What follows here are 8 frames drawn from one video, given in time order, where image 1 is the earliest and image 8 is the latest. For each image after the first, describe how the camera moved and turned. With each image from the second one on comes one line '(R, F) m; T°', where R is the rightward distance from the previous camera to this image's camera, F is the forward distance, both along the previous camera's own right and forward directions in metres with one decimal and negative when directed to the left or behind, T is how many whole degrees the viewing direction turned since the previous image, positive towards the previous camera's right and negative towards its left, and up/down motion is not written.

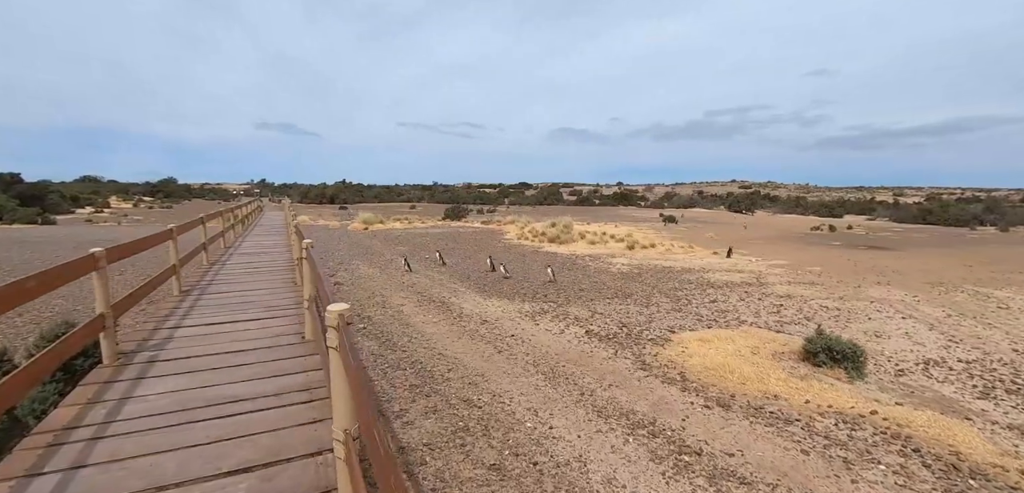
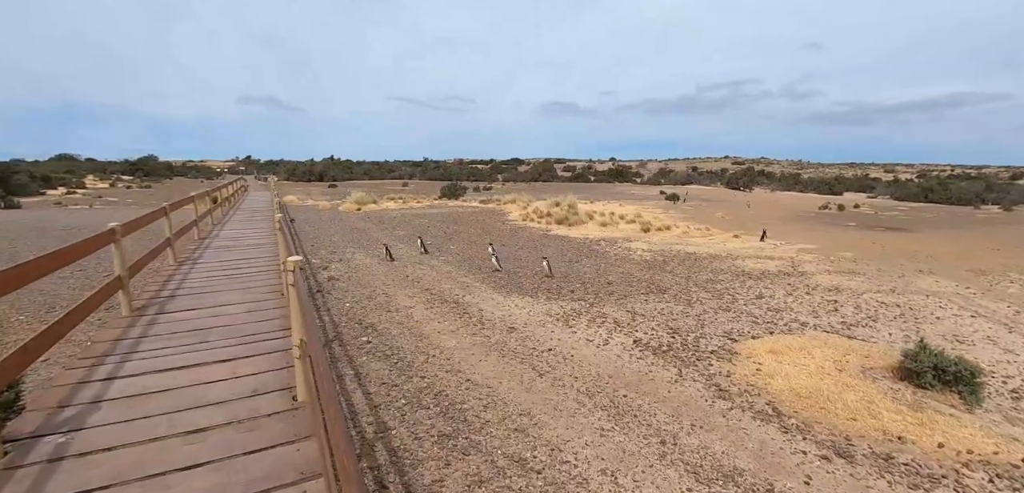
(-0.7, +1.5) m; +1°
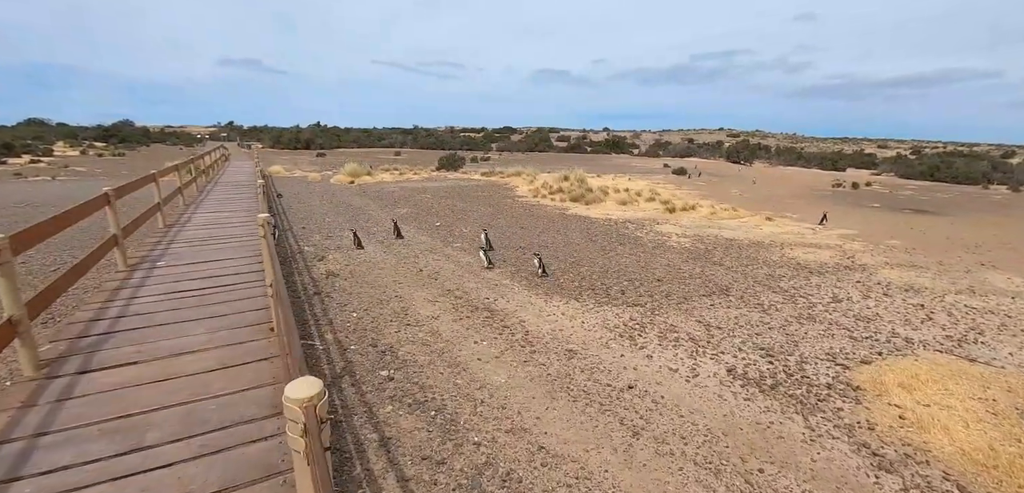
(-1.0, +1.7) m; +2°
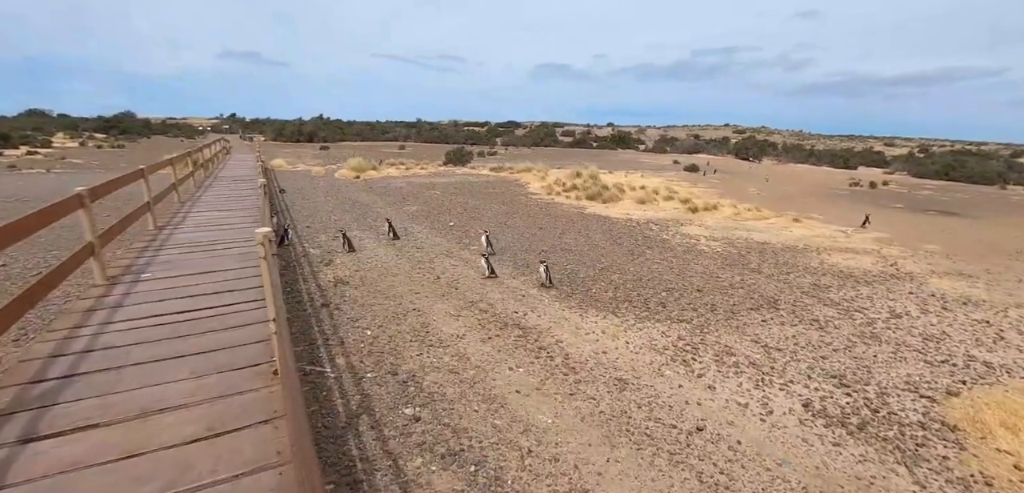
(-0.5, +0.8) m; 0°
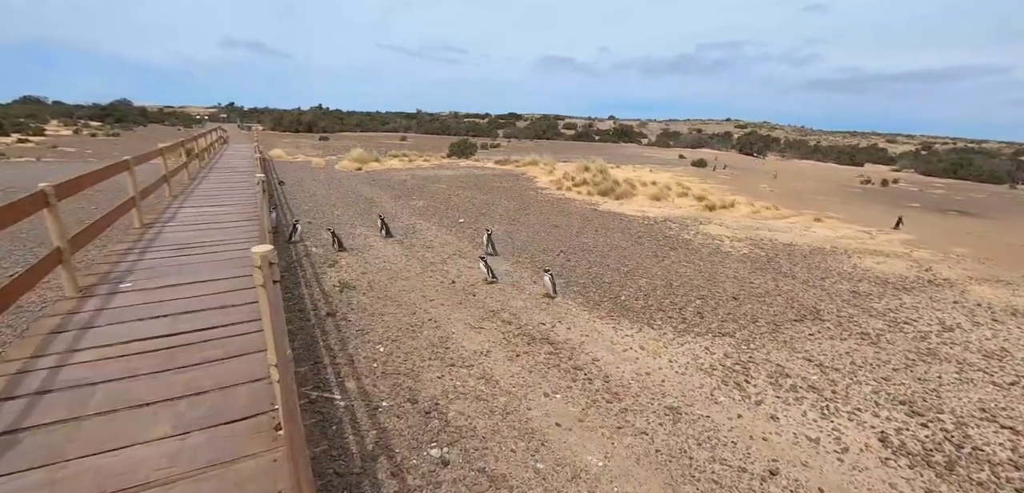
(-0.4, +0.6) m; 0°
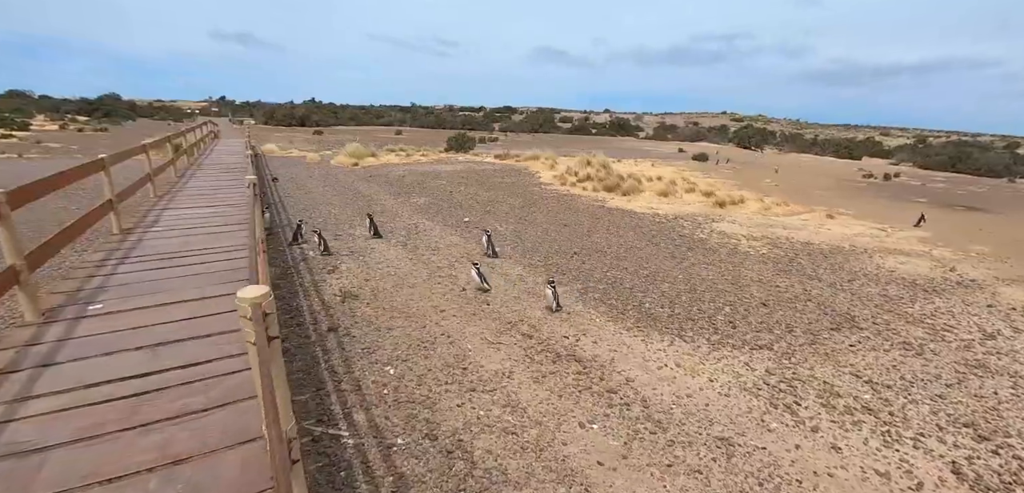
(-0.3, +0.5) m; +1°
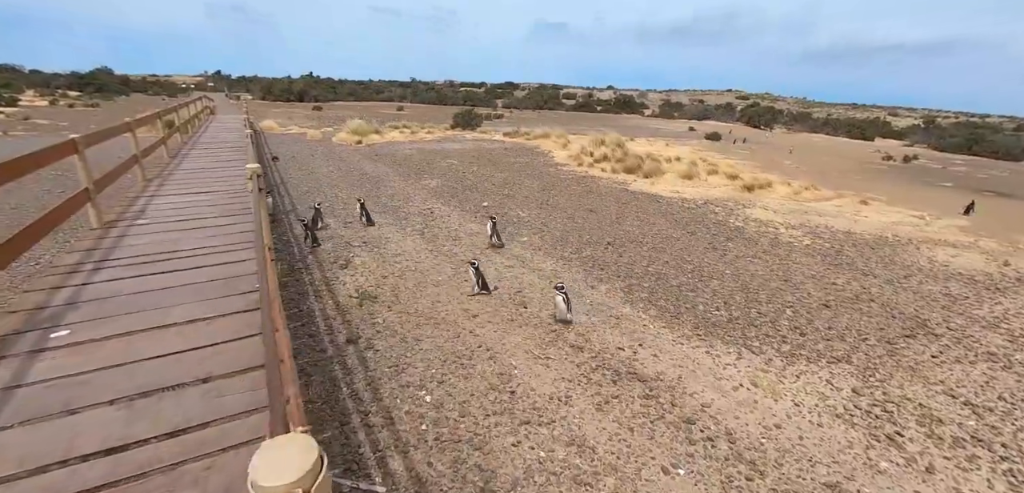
(-0.5, +0.7) m; 0°
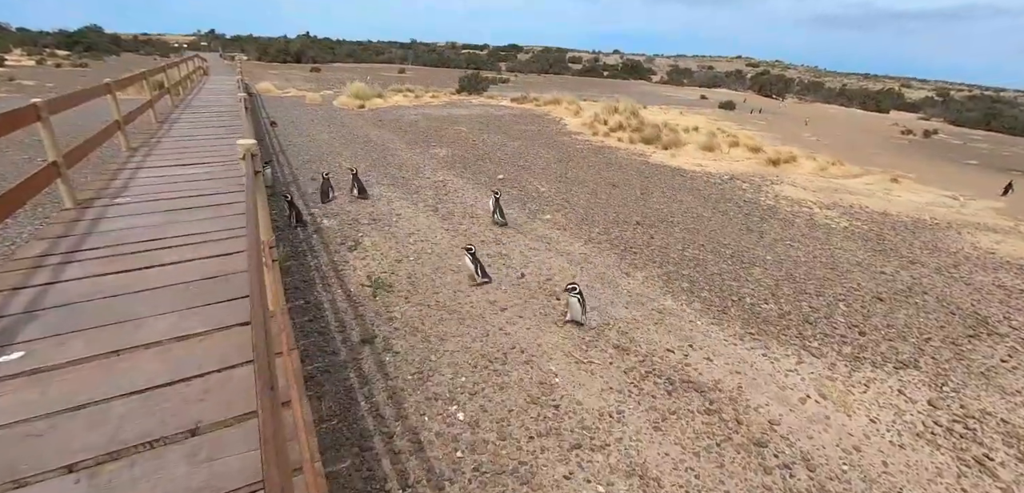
(-0.4, +0.6) m; 0°
